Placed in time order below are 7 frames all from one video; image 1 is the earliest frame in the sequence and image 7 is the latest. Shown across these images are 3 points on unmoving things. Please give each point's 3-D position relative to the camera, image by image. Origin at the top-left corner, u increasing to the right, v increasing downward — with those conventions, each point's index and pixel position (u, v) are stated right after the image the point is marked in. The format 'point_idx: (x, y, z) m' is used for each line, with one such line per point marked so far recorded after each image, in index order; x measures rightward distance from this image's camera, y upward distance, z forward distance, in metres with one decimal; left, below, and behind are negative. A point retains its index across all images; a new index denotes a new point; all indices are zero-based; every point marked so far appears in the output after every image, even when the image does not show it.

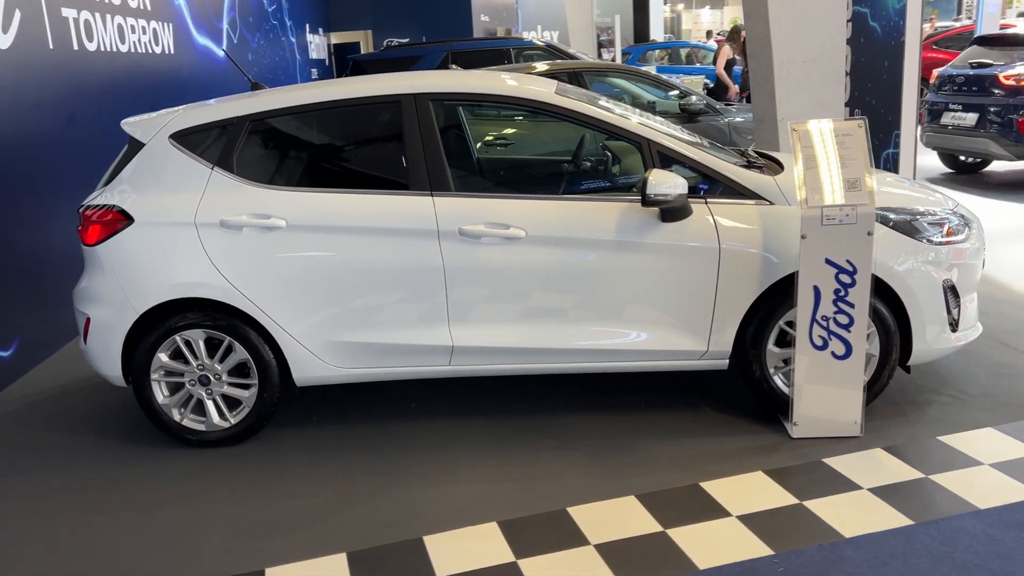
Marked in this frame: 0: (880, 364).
0: (+1.4, -0.3, +3.3) m
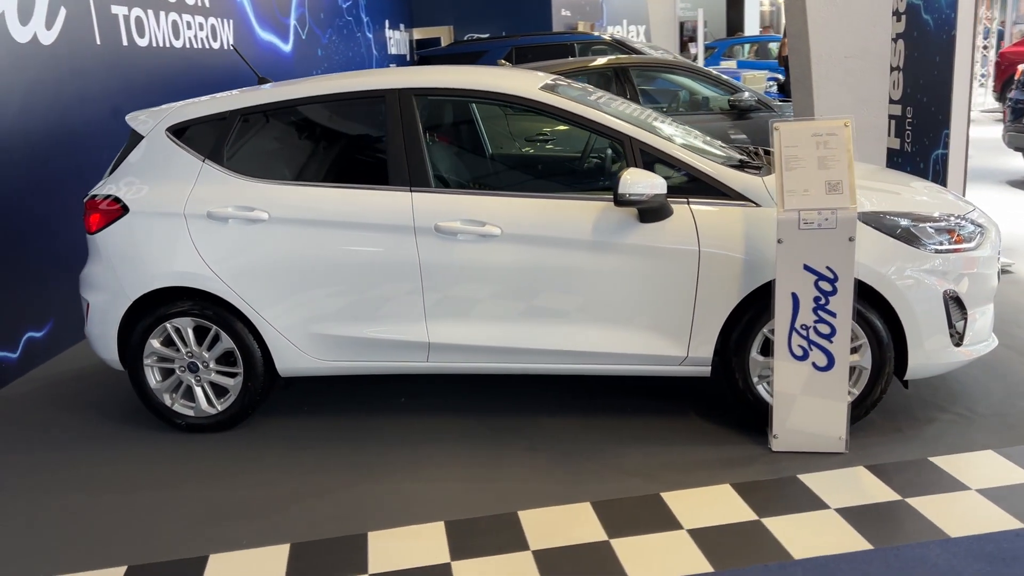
0: (+1.3, -0.3, +3.1) m
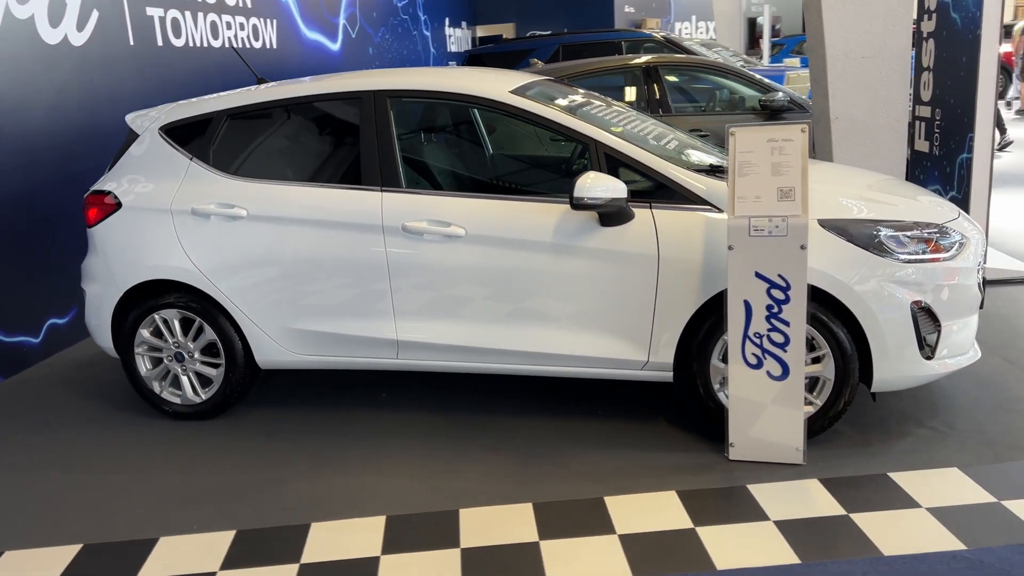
0: (+1.2, -0.4, +3.0) m
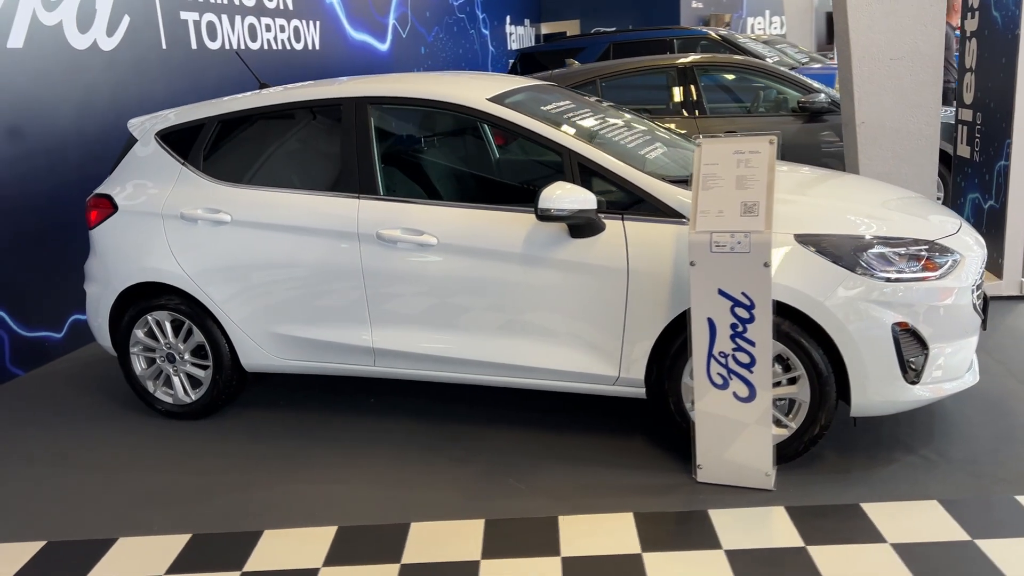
0: (+1.0, -0.4, +2.9) m
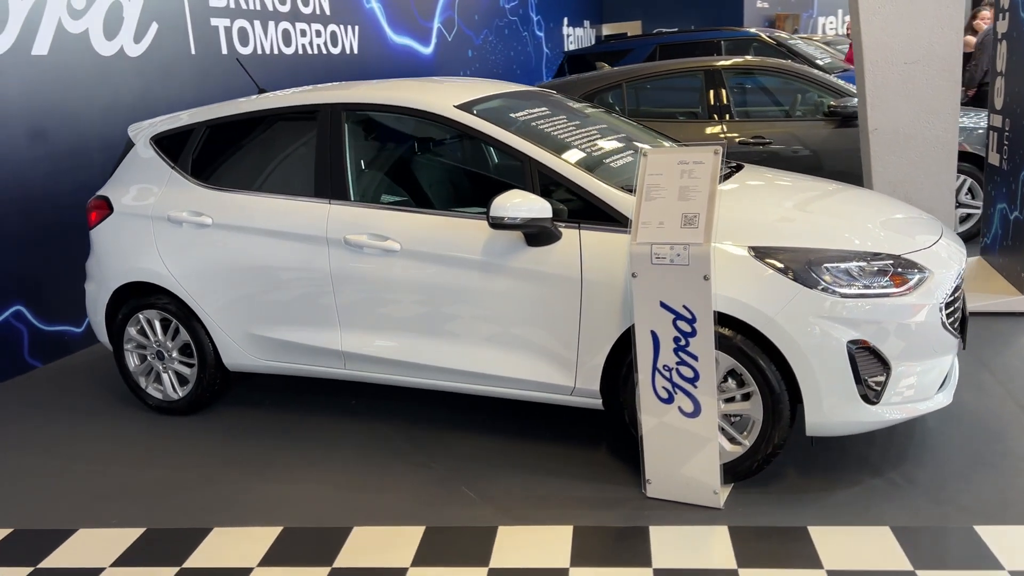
0: (+0.8, -0.5, +2.8) m
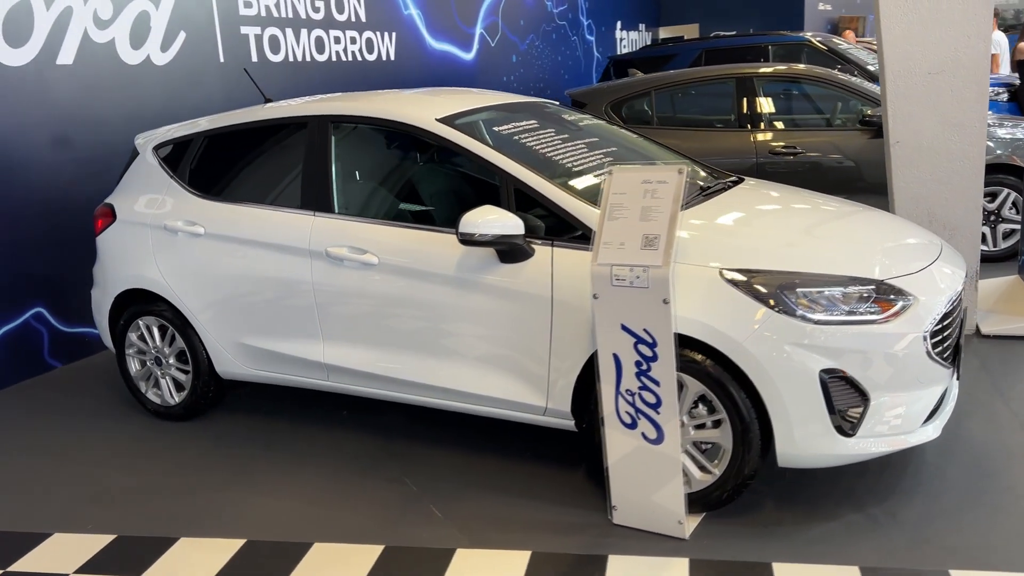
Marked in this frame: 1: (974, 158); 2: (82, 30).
0: (+0.7, -0.5, +2.7) m
1: (+2.4, +0.7, +4.4) m
2: (-2.6, +1.6, +5.1) m
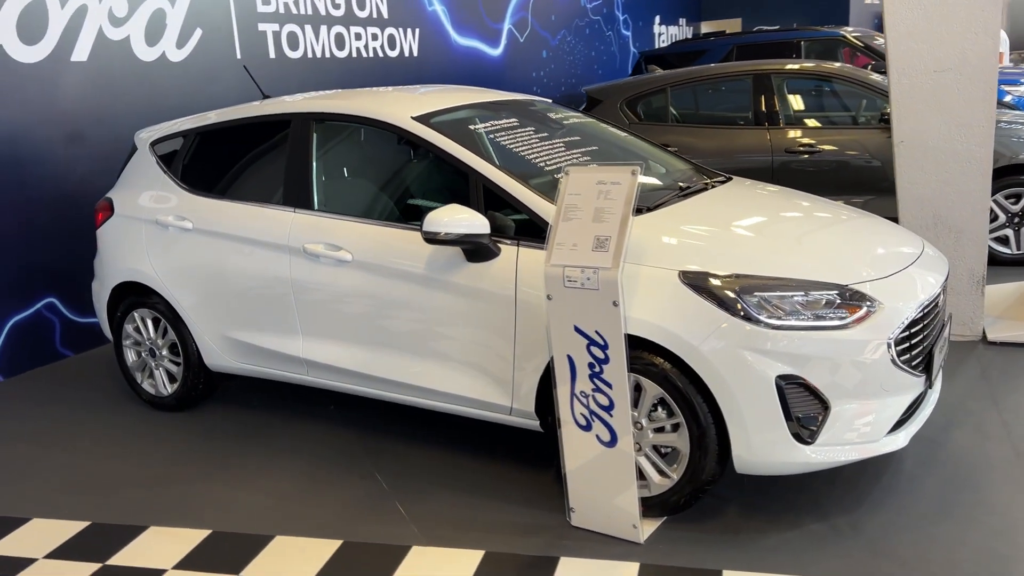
0: (+0.6, -0.6, +2.7) m
1: (+2.3, +0.6, +4.2) m
2: (-2.6, +1.6, +5.2) m
